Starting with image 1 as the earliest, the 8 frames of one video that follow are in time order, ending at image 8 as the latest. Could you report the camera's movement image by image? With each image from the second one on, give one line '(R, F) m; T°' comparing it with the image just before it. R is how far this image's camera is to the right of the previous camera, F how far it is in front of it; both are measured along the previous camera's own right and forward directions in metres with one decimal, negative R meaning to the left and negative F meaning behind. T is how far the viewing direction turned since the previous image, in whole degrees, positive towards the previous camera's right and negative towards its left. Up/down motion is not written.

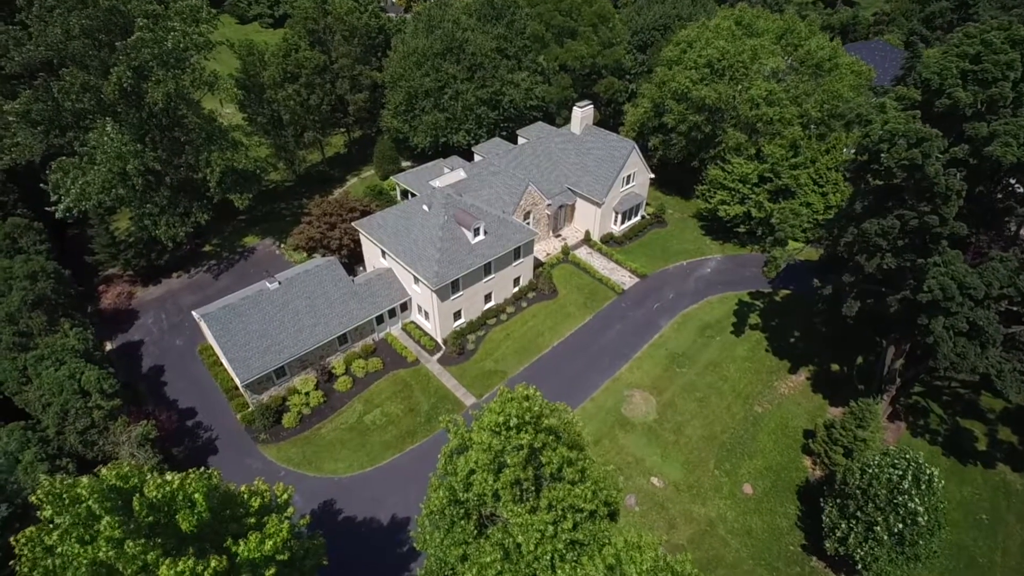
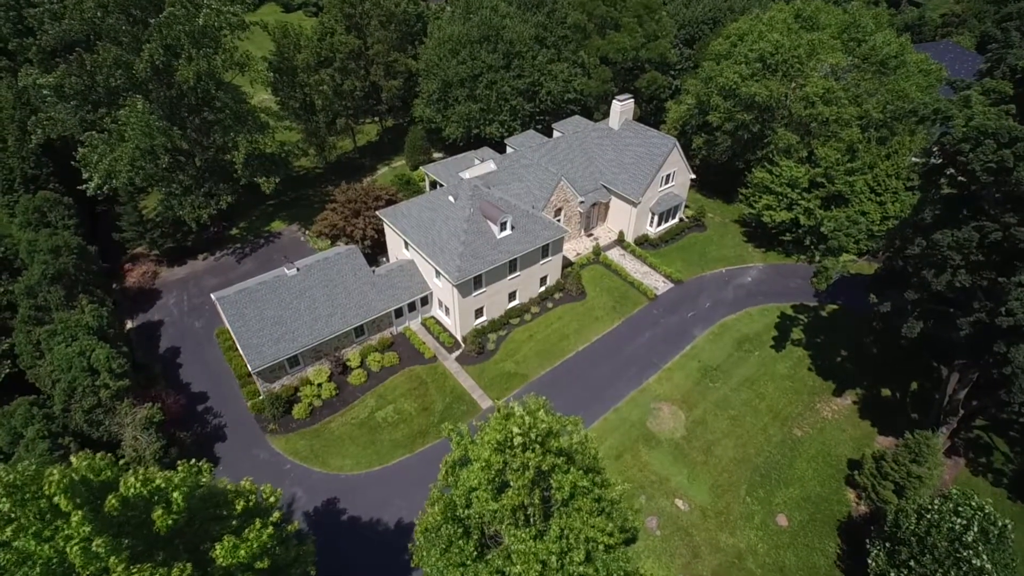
(+0.4, +1.8) m; -3°
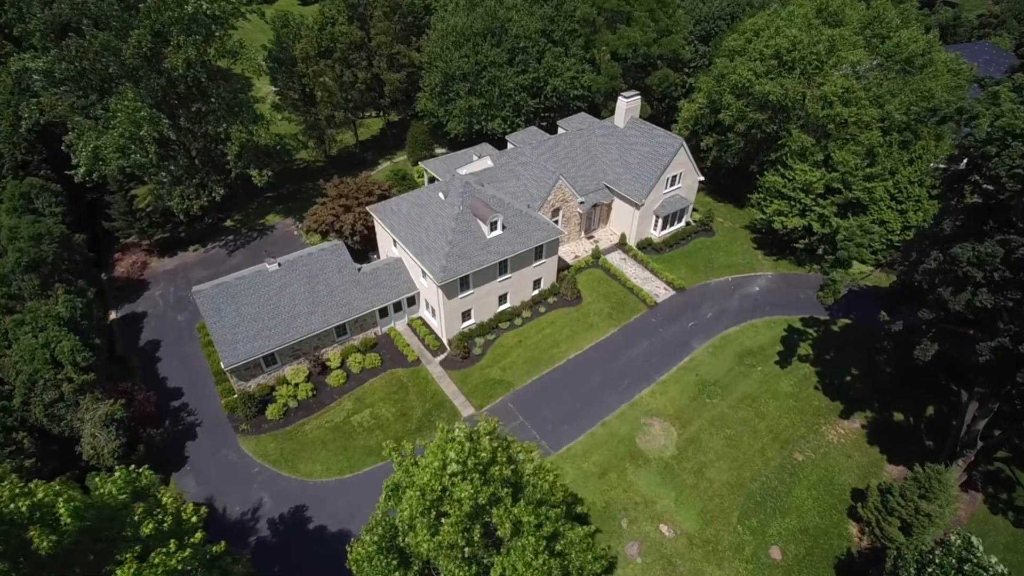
(+1.8, +1.7) m; -2°
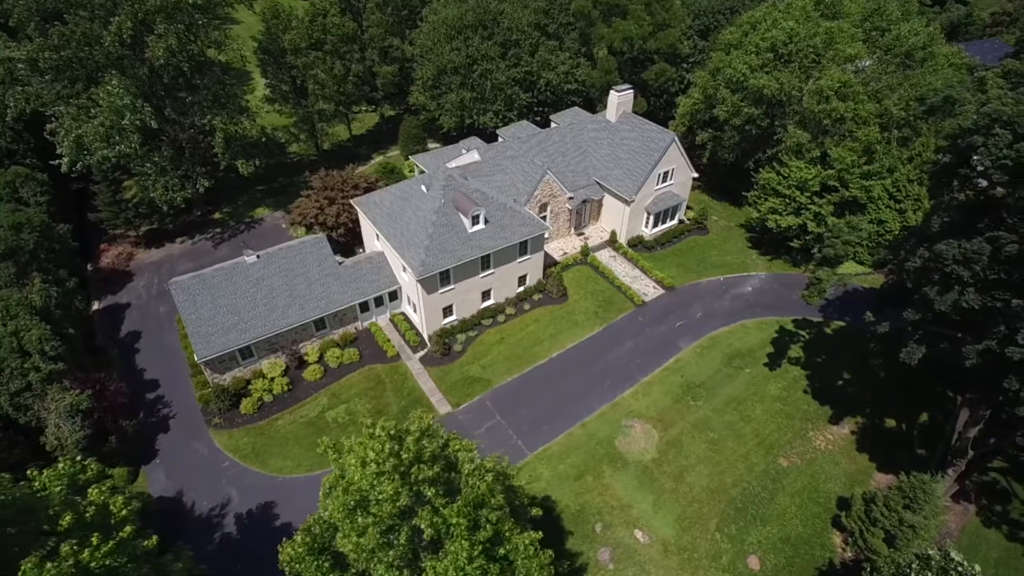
(+1.7, +0.8) m; -1°
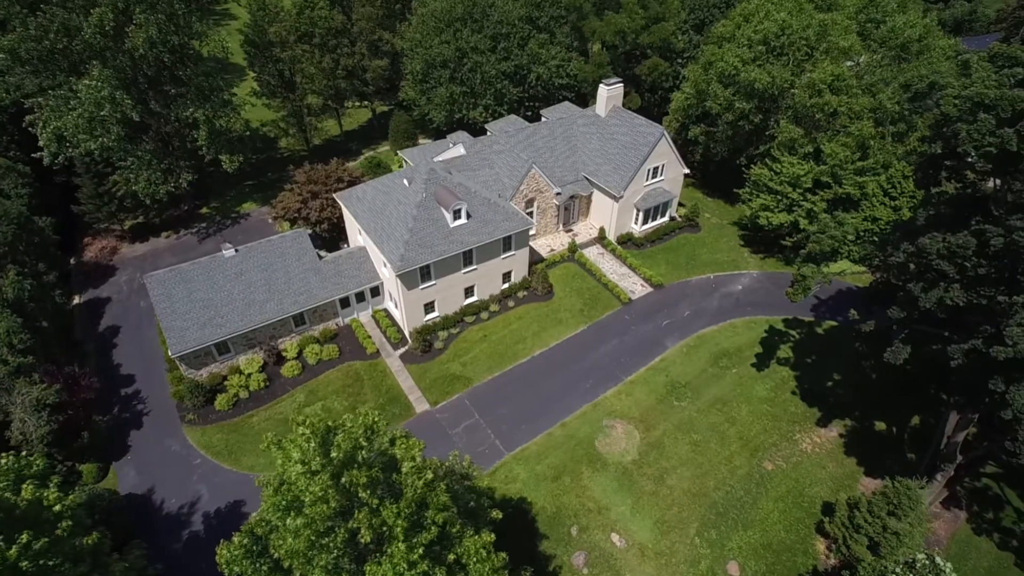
(+1.3, +0.7) m; -1°
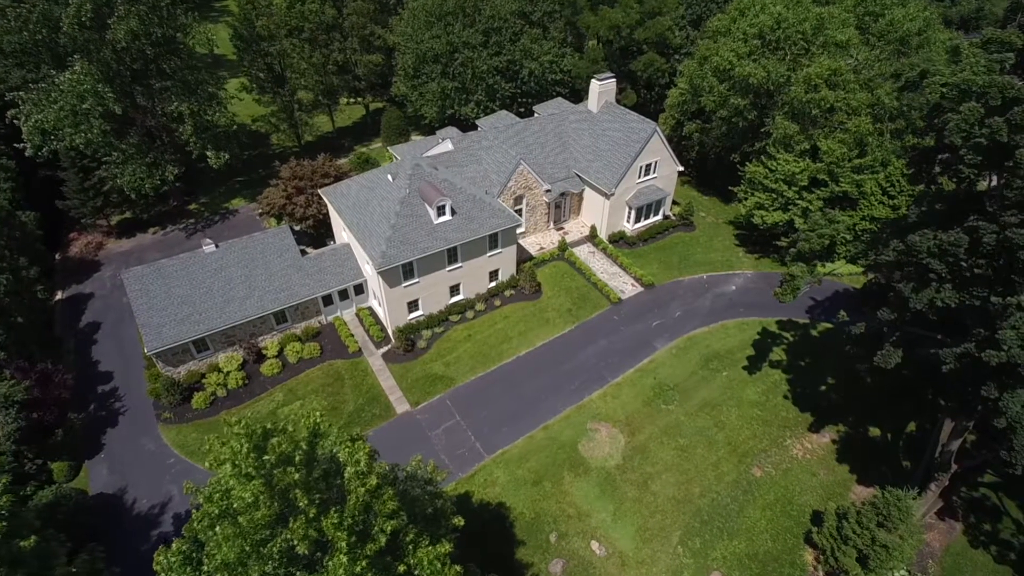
(+1.2, +0.8) m; -1°
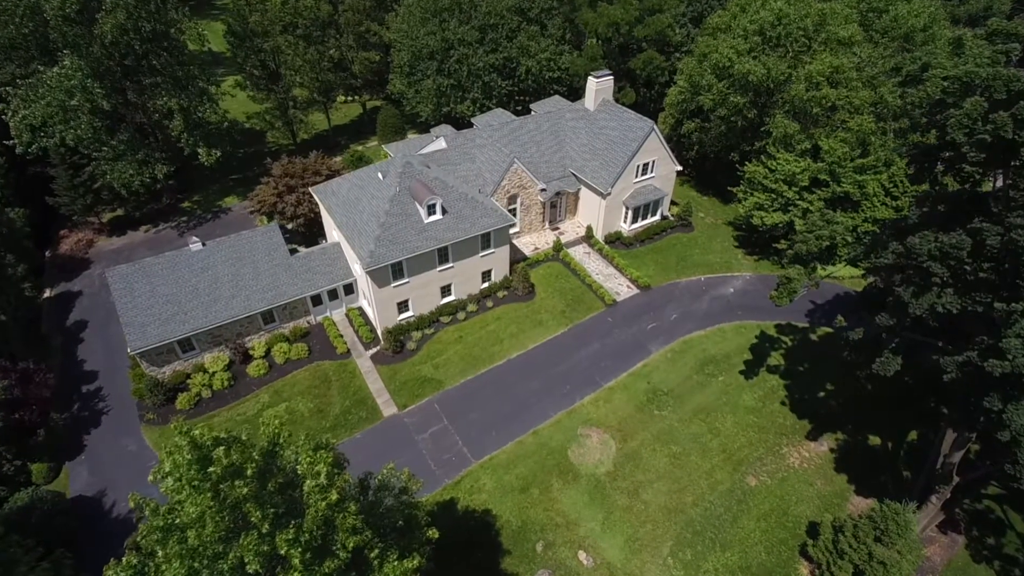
(+0.7, +0.7) m; 0°
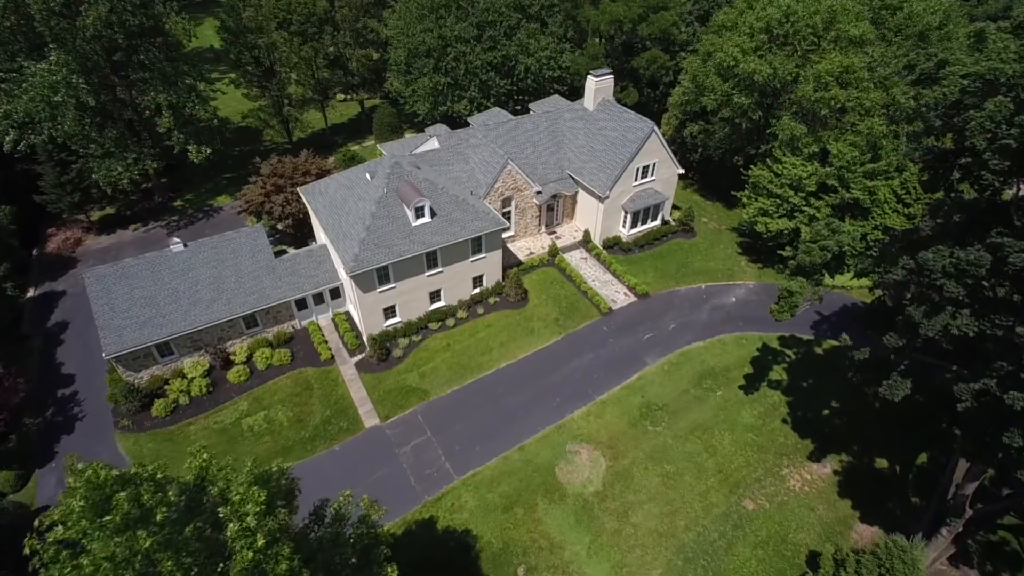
(+1.0, +1.2) m; -1°
